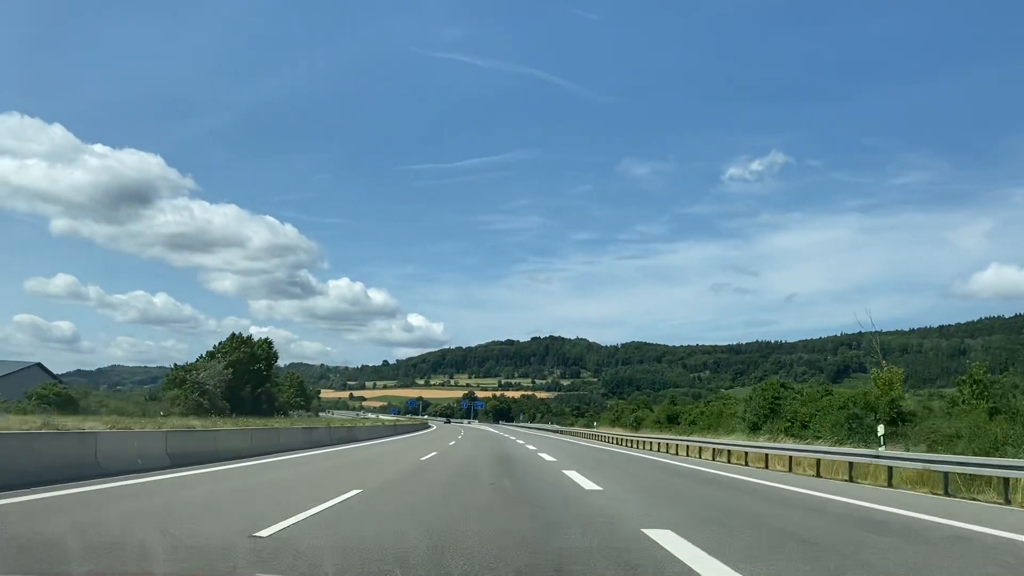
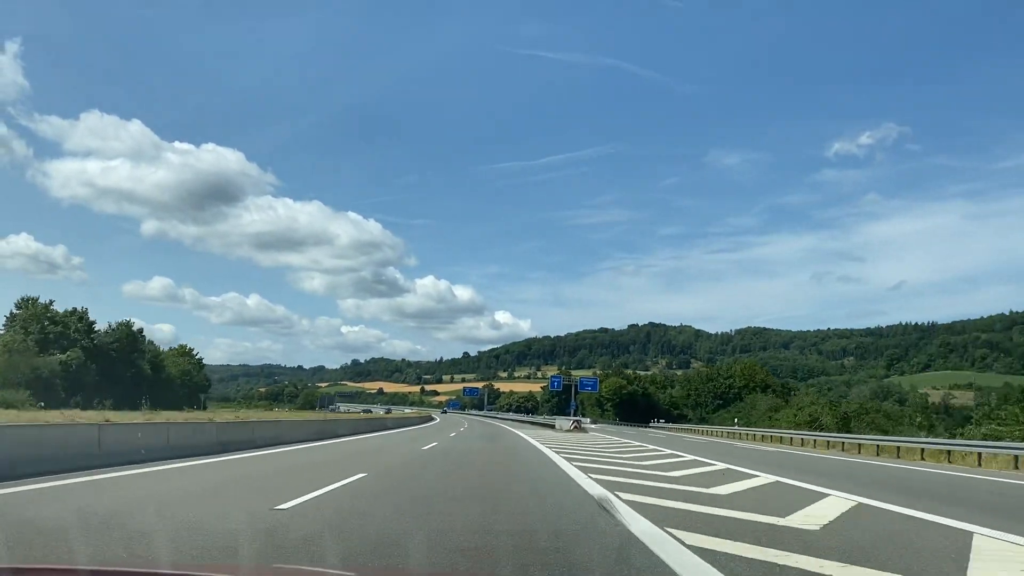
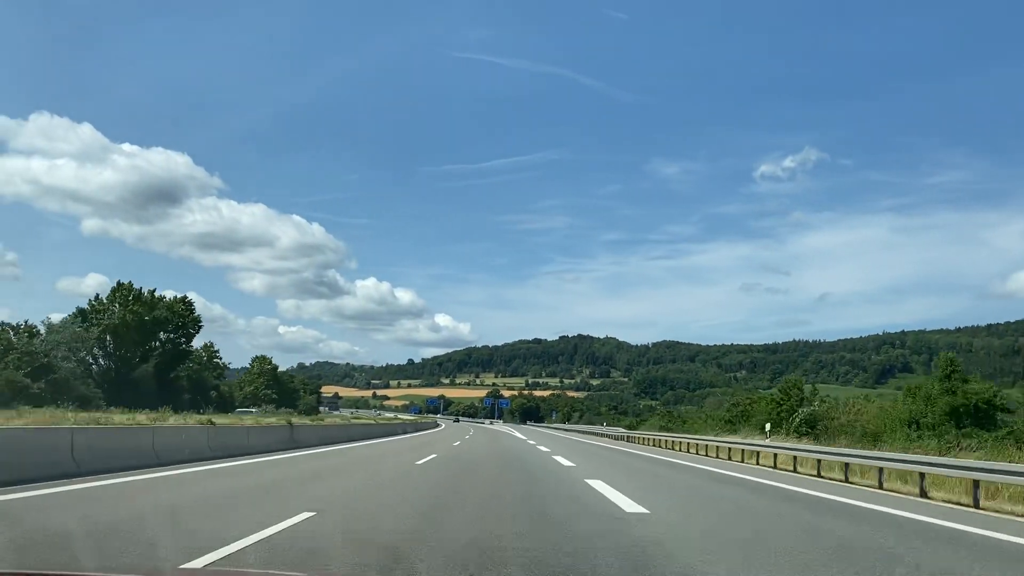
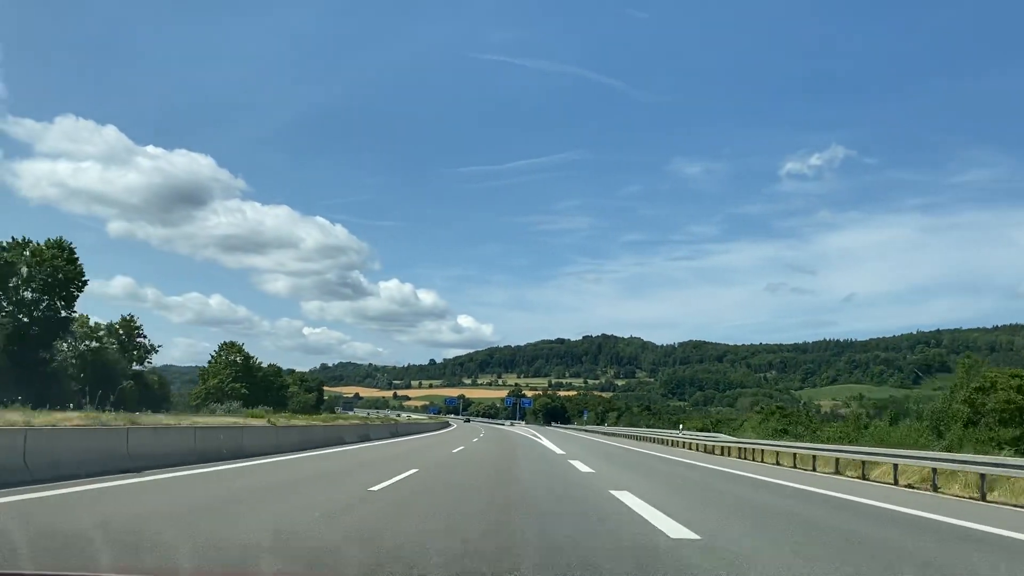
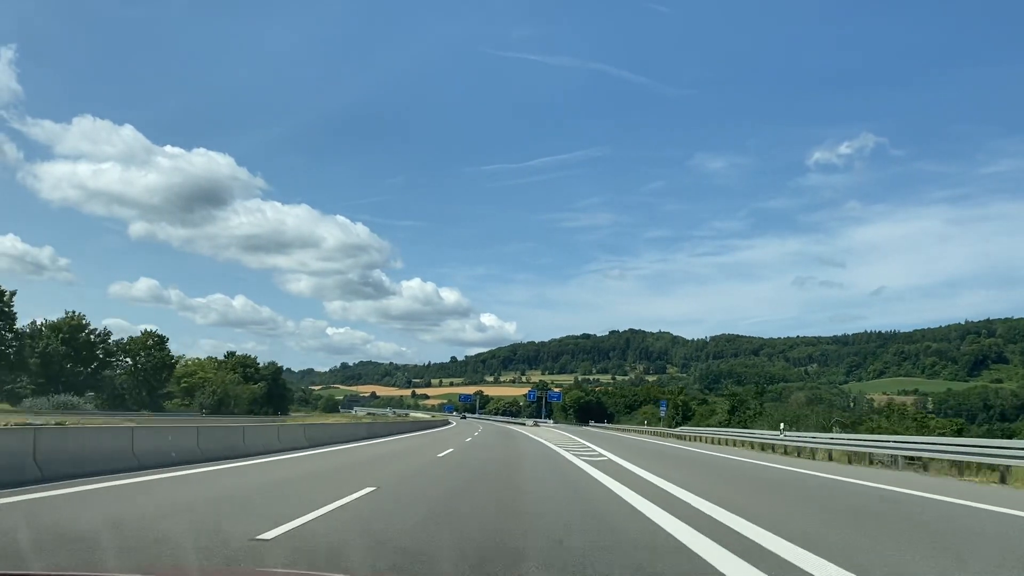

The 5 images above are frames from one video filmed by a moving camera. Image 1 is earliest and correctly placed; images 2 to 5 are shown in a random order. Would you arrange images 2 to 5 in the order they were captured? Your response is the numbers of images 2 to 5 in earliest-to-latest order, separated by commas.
3, 4, 5, 2
